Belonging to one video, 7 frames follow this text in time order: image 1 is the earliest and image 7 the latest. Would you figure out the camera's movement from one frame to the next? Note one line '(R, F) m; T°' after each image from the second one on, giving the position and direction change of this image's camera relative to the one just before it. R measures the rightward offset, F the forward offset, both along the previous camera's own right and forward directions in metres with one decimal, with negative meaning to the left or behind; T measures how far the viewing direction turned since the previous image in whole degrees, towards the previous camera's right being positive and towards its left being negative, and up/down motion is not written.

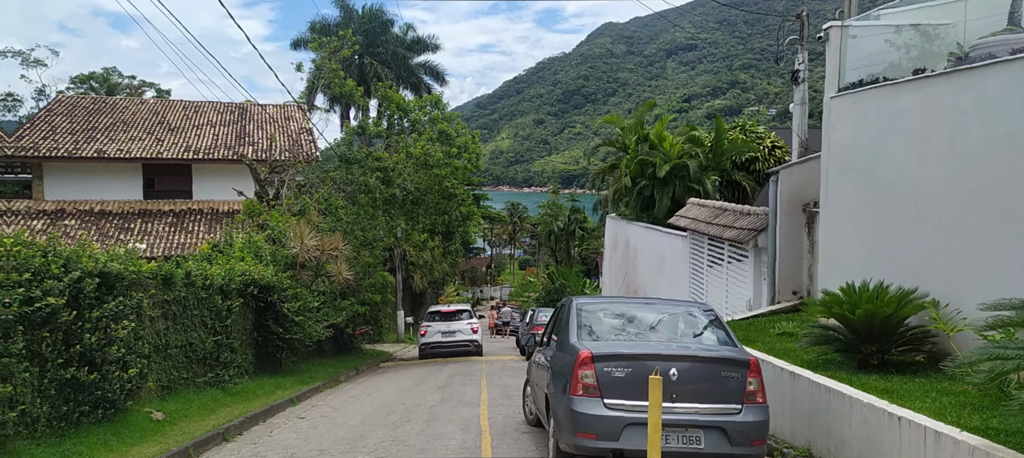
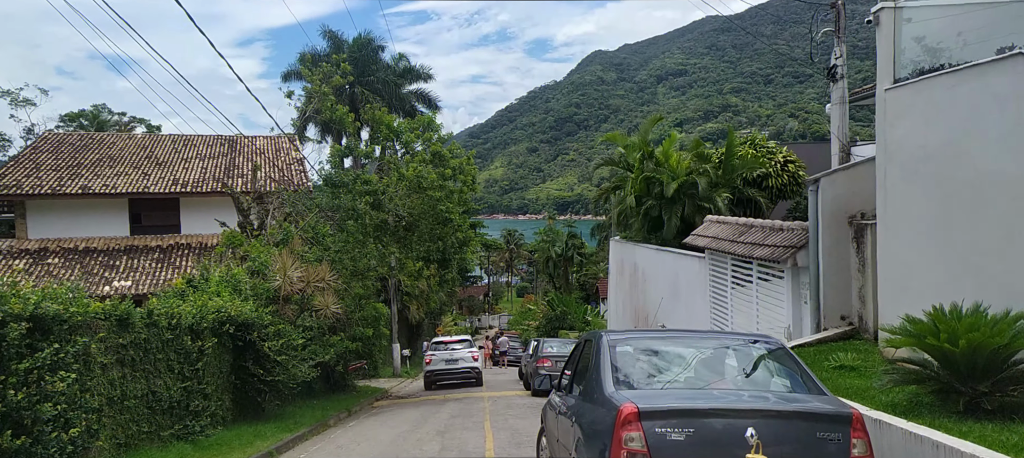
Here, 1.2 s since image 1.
(-0.1, +1.3) m; 0°
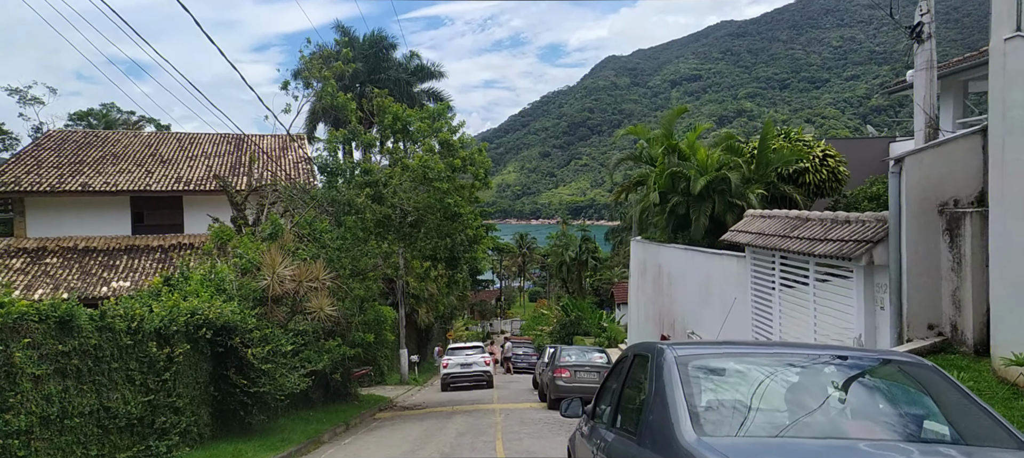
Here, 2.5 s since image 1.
(-0.1, +1.6) m; -1°
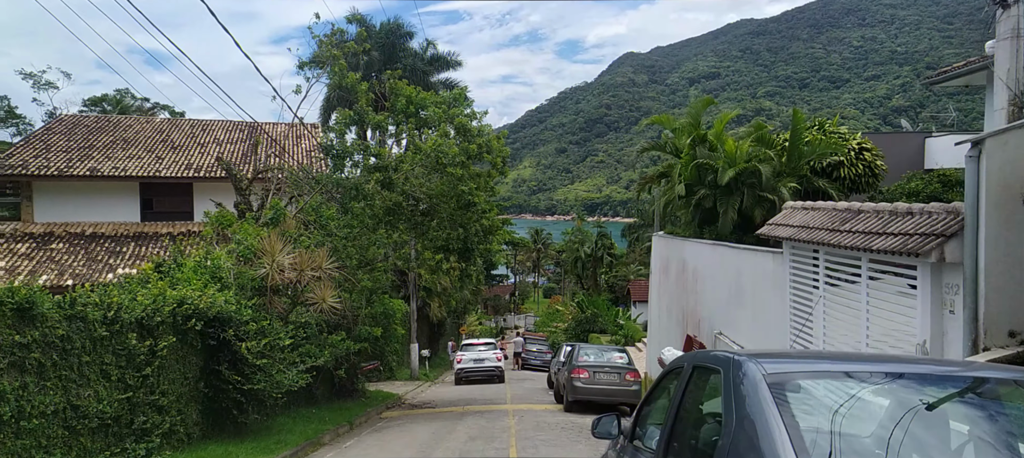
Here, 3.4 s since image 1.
(0.0, +1.0) m; -1°
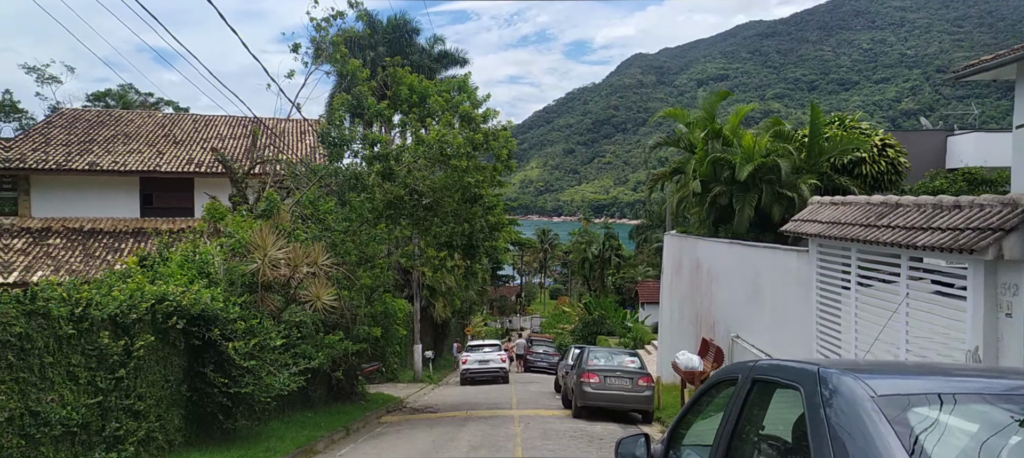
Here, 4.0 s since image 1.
(0.0, +0.8) m; -1°
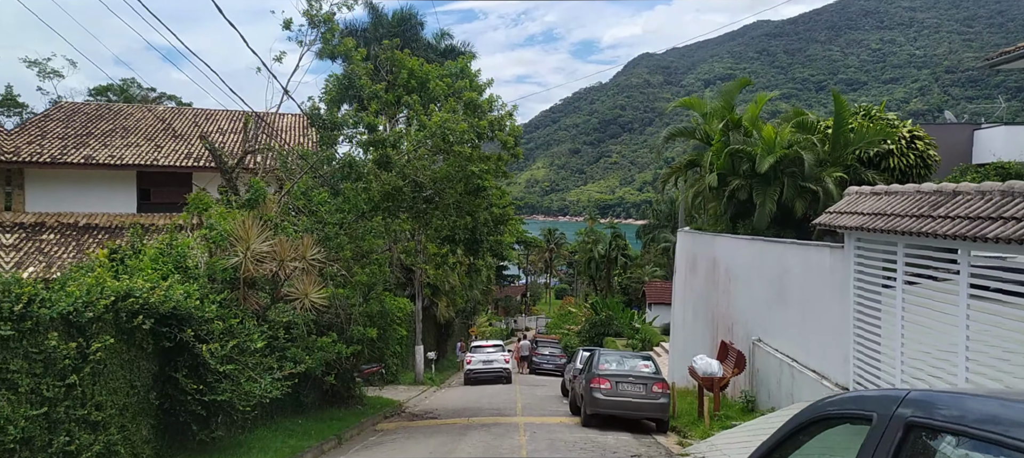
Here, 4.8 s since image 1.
(0.0, +1.0) m; 0°
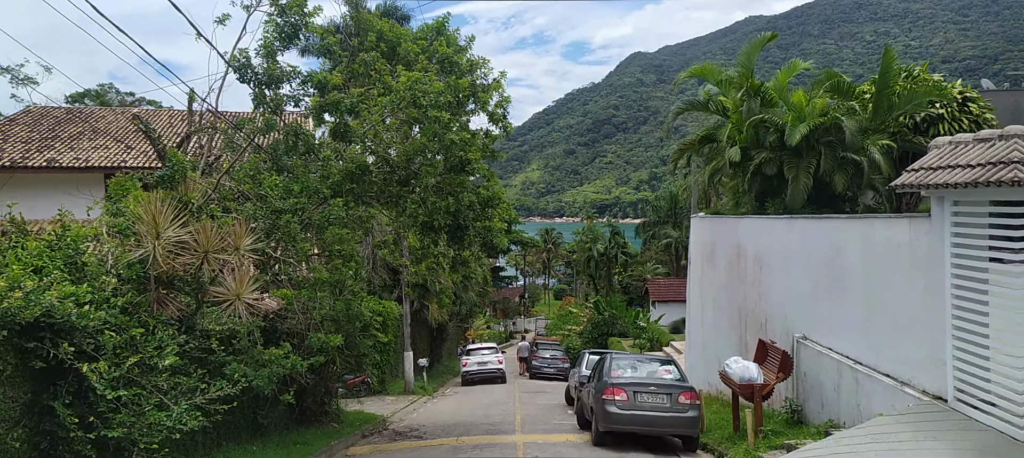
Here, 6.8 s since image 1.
(+0.1, +2.3) m; 0°
